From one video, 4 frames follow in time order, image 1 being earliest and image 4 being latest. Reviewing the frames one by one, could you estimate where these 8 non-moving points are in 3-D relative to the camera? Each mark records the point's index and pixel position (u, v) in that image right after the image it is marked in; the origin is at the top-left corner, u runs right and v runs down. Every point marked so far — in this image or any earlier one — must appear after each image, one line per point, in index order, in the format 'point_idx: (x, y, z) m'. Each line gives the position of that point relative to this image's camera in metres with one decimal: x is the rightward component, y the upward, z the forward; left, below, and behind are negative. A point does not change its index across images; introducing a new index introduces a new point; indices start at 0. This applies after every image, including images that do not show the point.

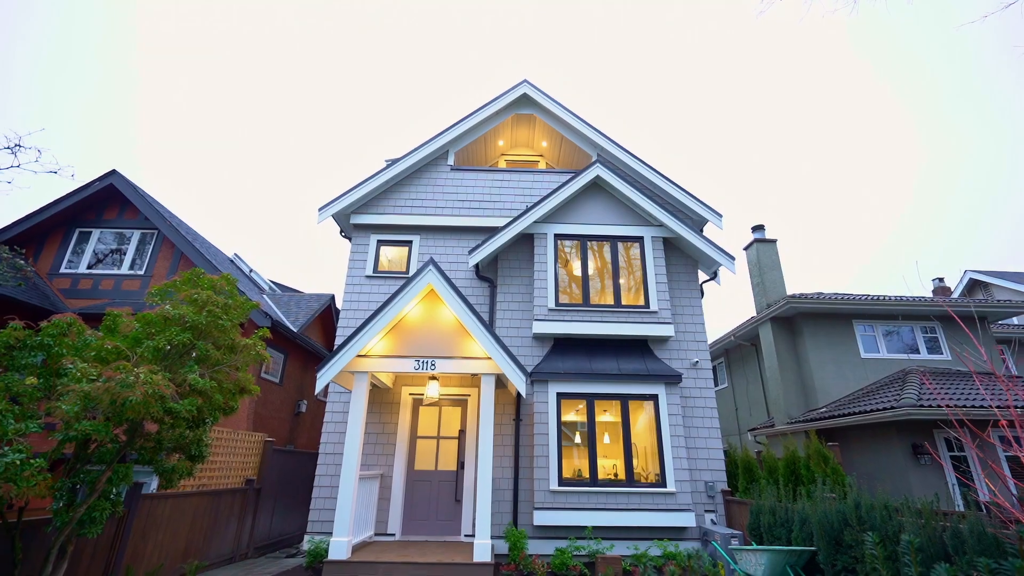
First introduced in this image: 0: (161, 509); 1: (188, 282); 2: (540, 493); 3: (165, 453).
0: (-4.5, -2.8, +5.8) m
1: (-3.7, +0.1, +5.2) m
2: (+0.5, -3.5, +7.8) m
3: (-3.6, -1.7, +4.7) m
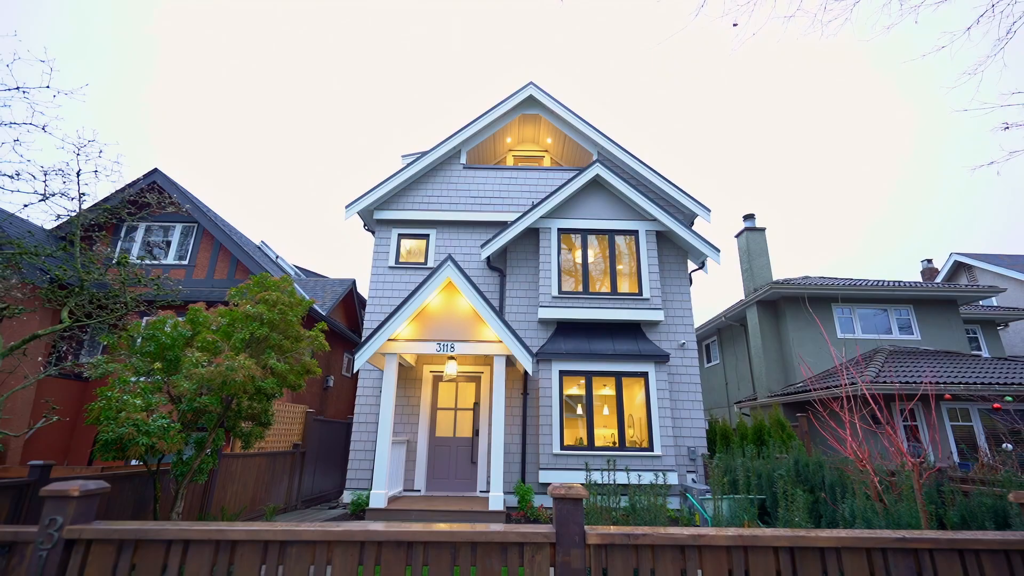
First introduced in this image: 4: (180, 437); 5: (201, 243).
0: (-4.4, -2.8, +7.2) m
1: (-3.6, +0.1, +6.4) m
2: (+0.6, -3.3, +9.1) m
3: (-3.5, -1.7, +6.0) m
4: (-3.6, -1.6, +4.9) m
5: (-8.3, +1.2, +12.3) m
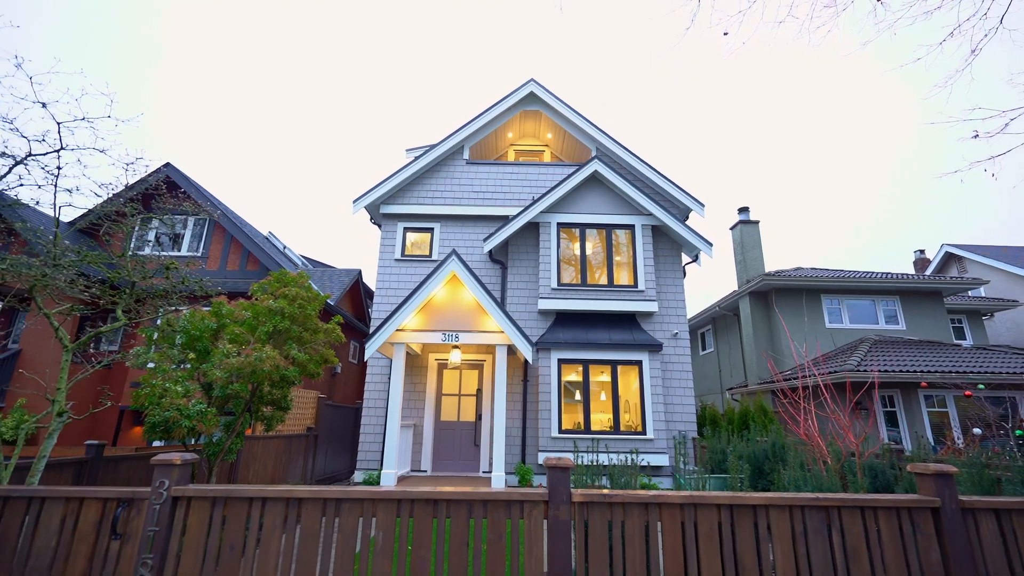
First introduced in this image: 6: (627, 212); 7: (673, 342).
0: (-4.3, -2.7, +7.8) m
1: (-3.5, +0.1, +6.9) m
2: (+0.7, -3.2, +9.7) m
3: (-3.5, -1.7, +6.5) m
4: (-3.5, -1.6, +5.5) m
5: (-8.3, +1.4, +12.7) m
6: (+2.8, +1.9, +11.2) m
7: (+3.8, -1.3, +10.8) m
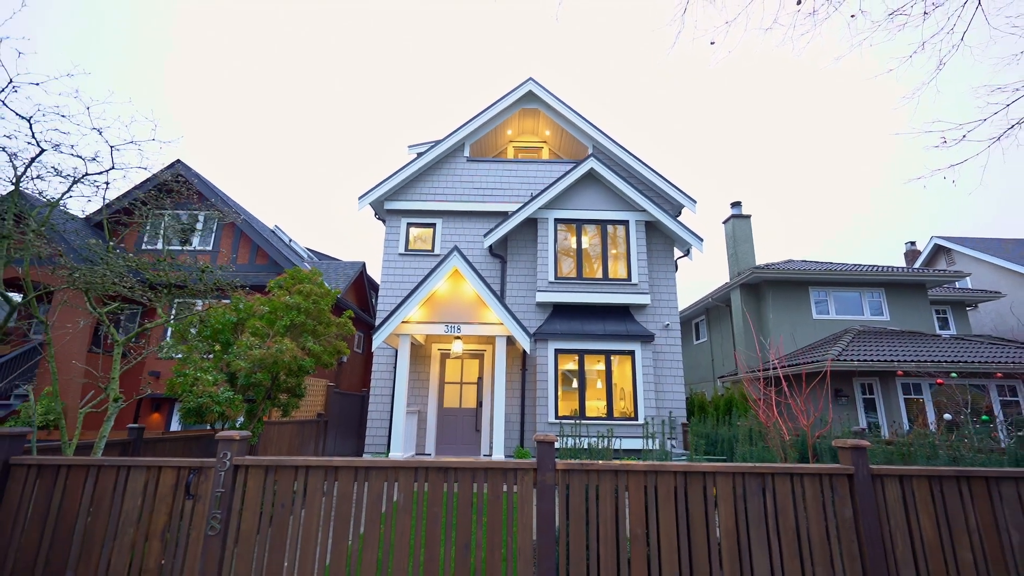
0: (-4.4, -2.6, +8.3) m
1: (-3.6, +0.2, +7.4) m
2: (+0.6, -3.0, +10.3) m
3: (-3.5, -1.6, +7.1) m
4: (-3.6, -1.5, +6.0) m
5: (-8.3, +1.7, +13.2) m
6: (+2.8, +2.0, +11.7) m
7: (+3.8, -1.1, +11.3) m
